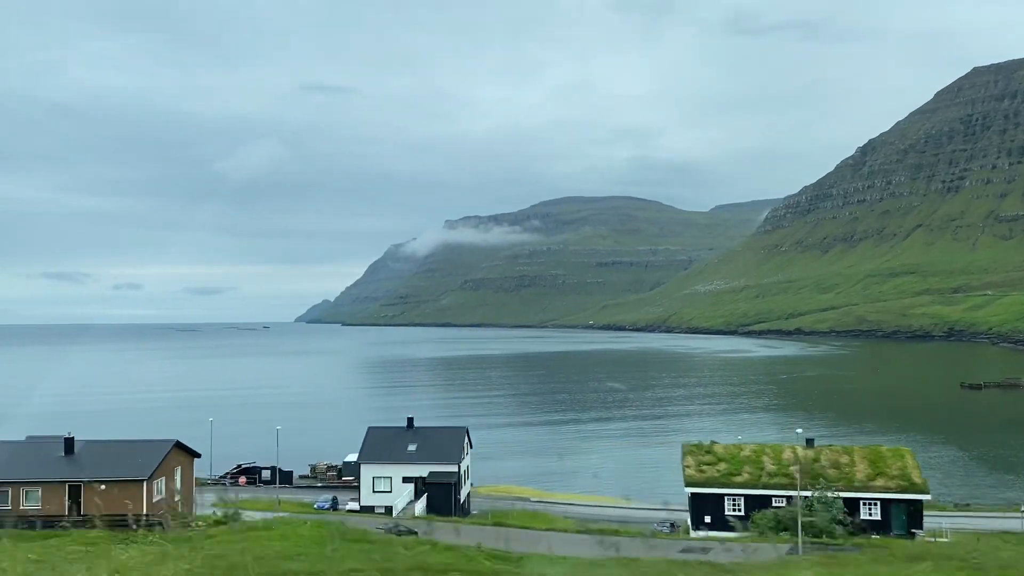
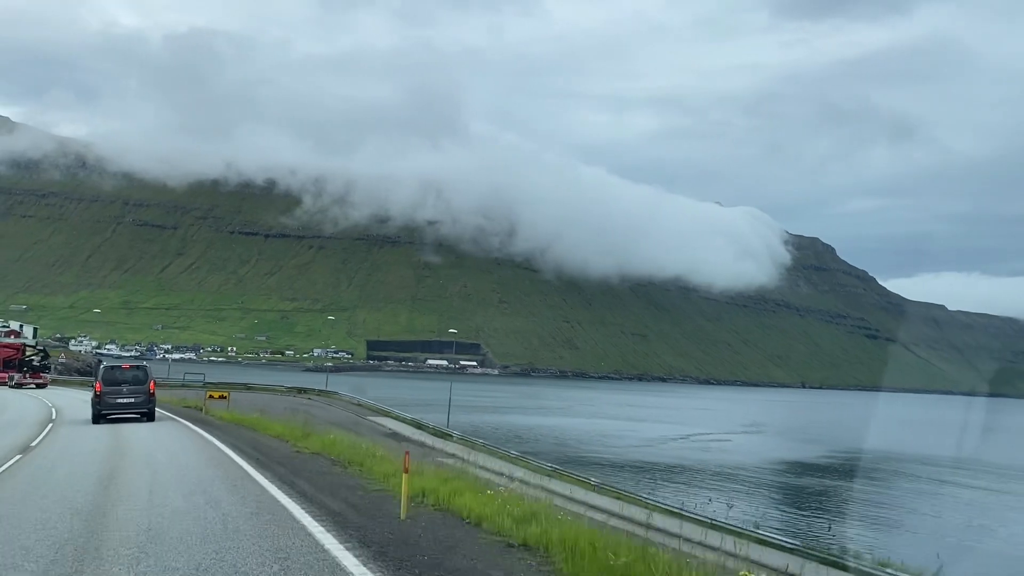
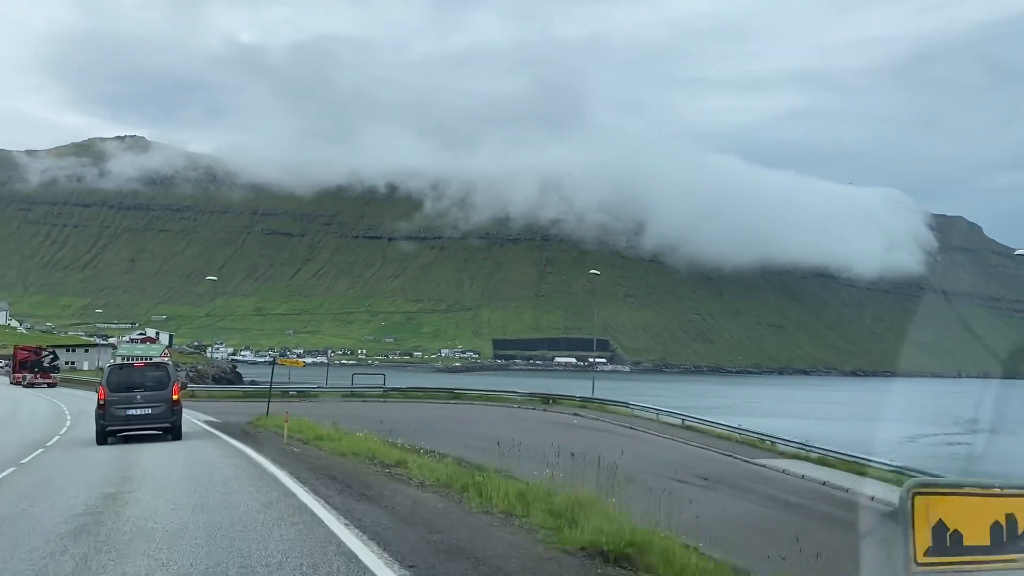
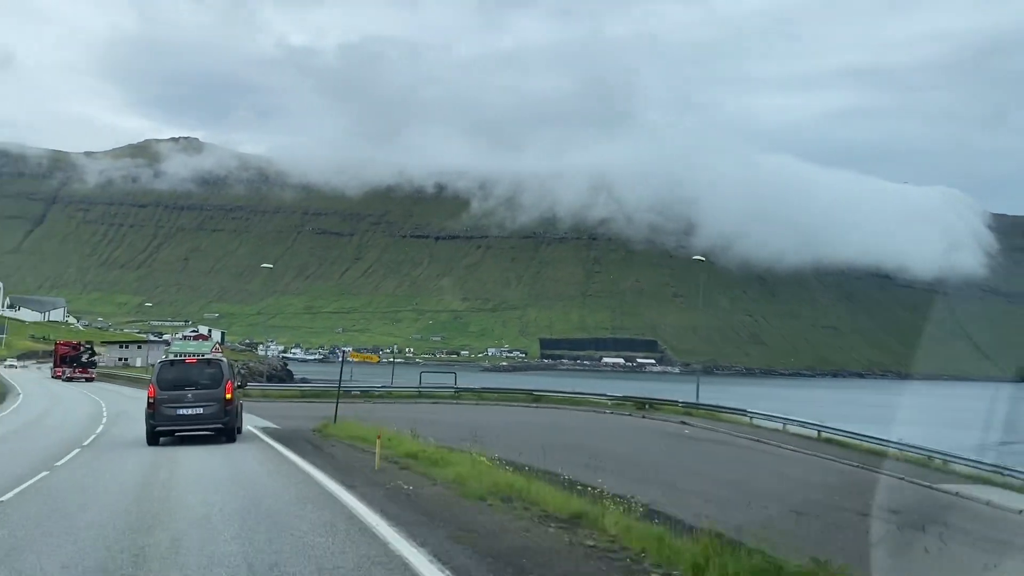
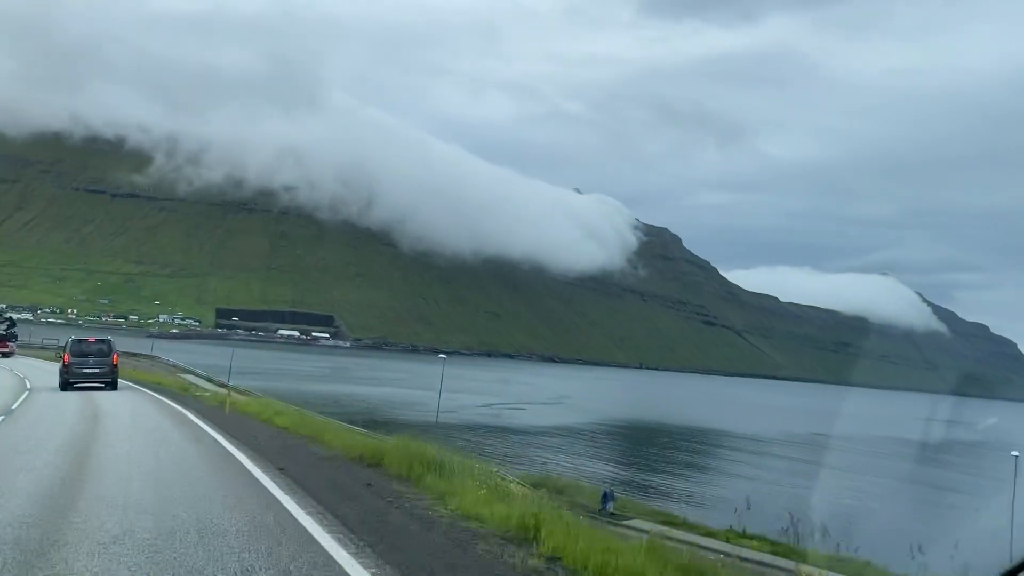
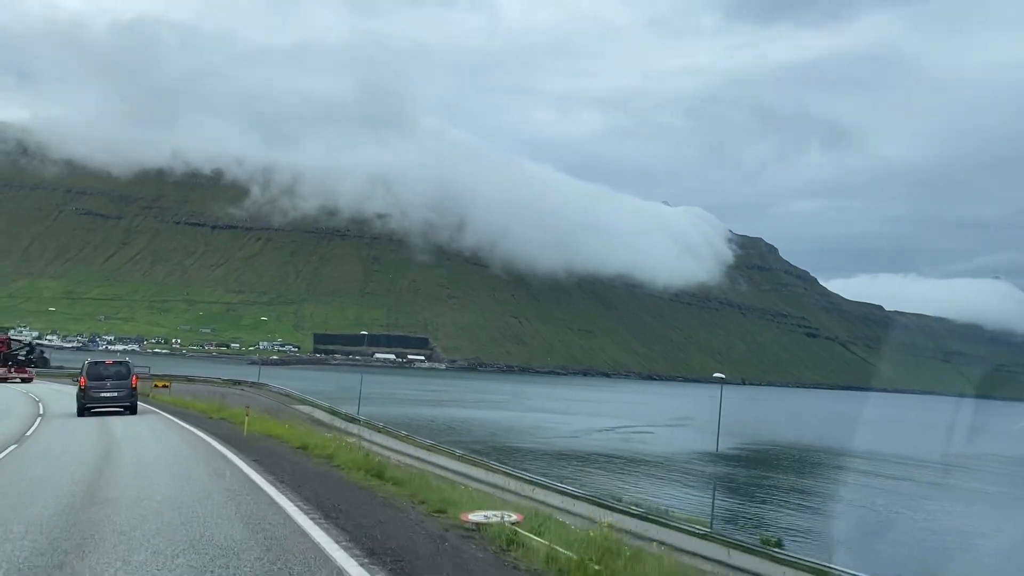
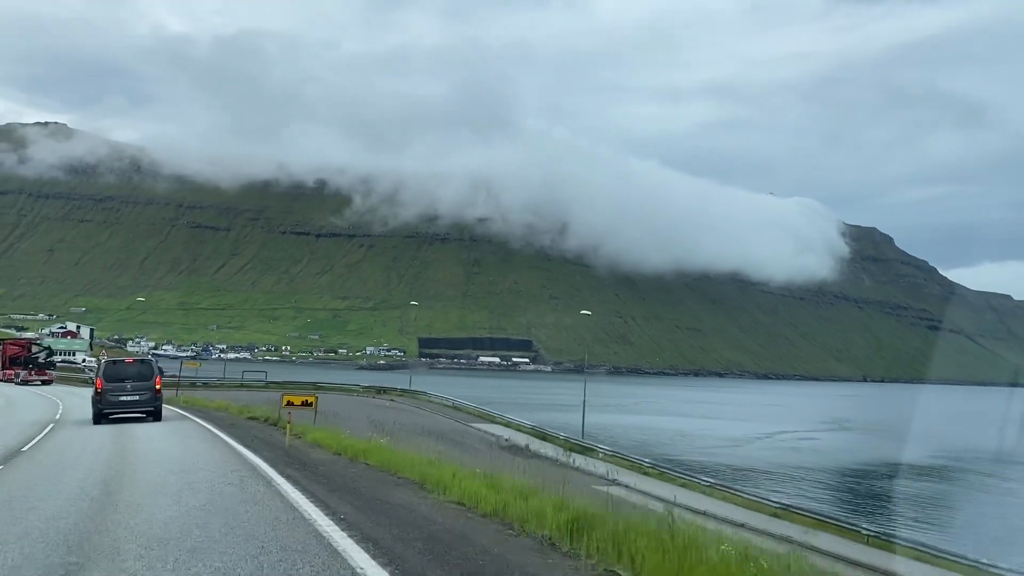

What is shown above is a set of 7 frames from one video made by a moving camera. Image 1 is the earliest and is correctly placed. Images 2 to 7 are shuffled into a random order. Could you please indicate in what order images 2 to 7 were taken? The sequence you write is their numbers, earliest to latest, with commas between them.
5, 6, 2, 7, 3, 4
